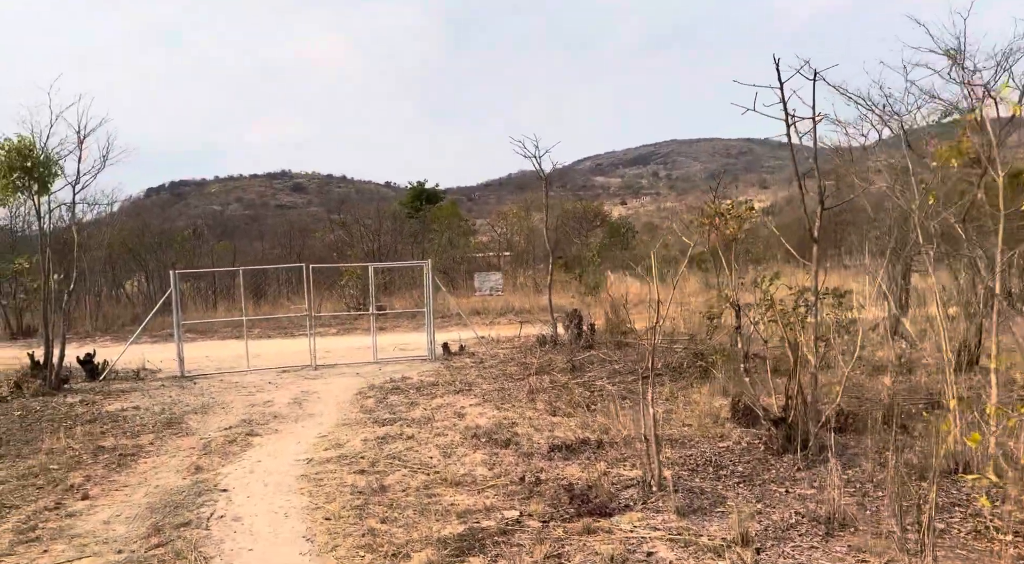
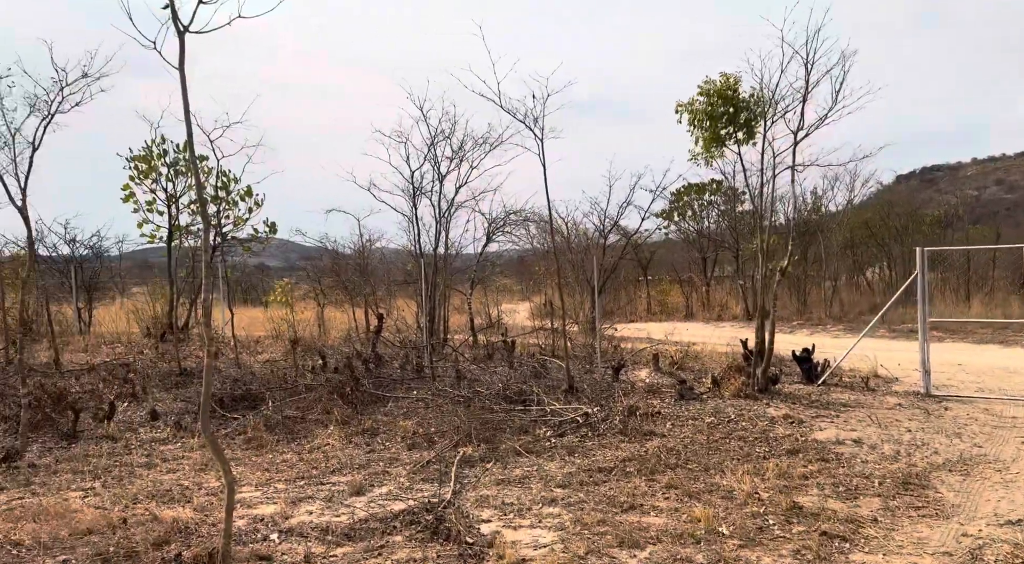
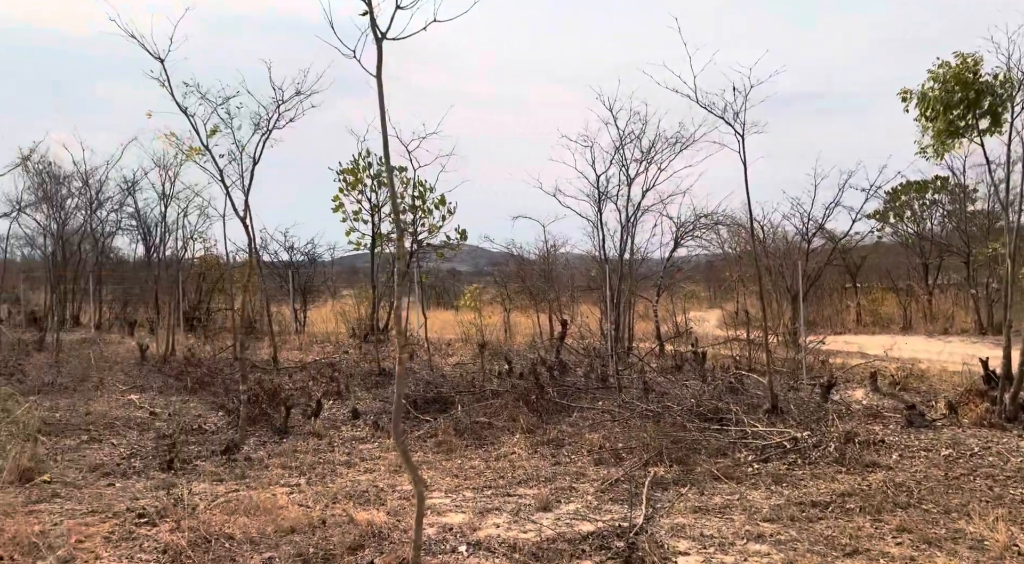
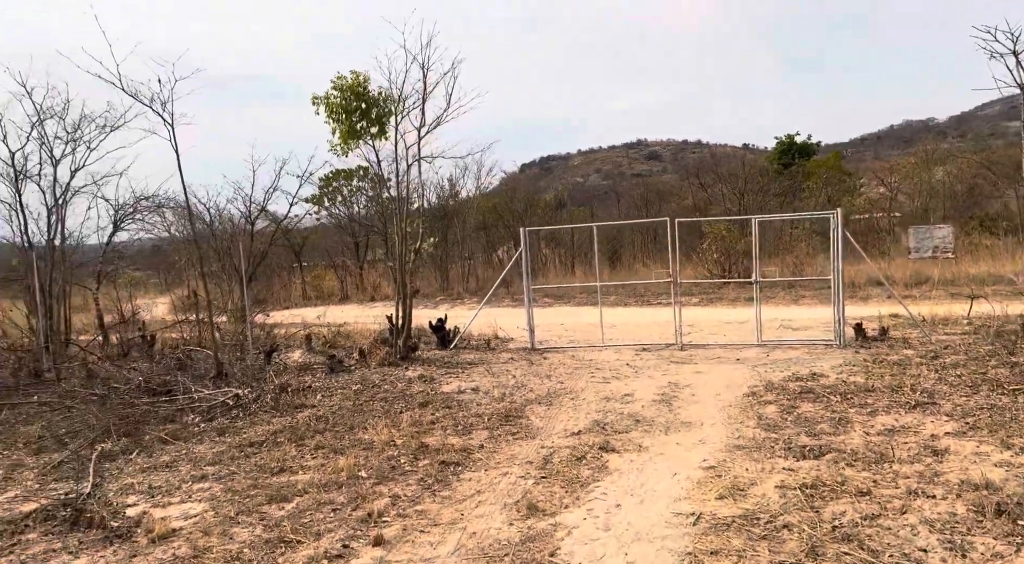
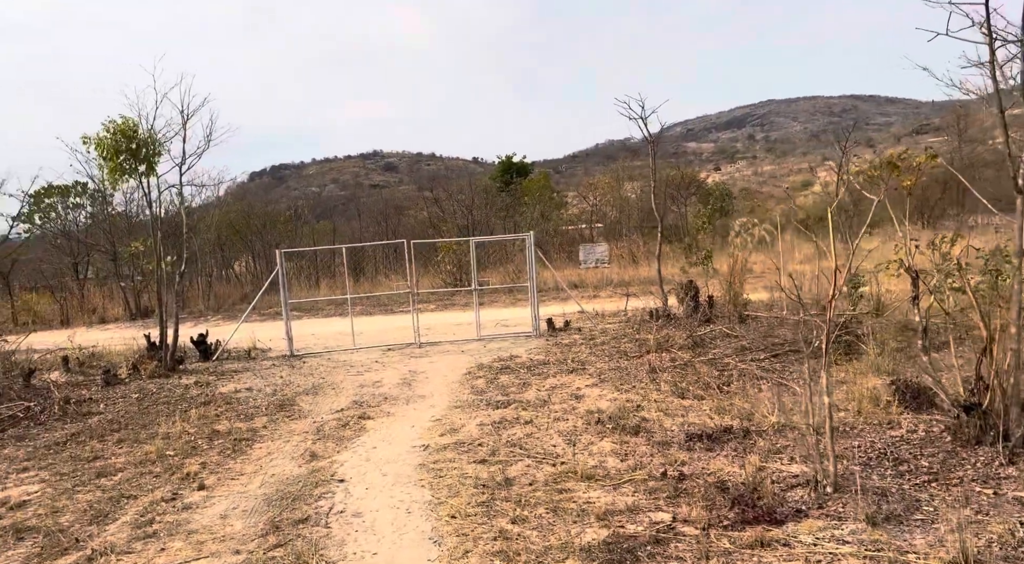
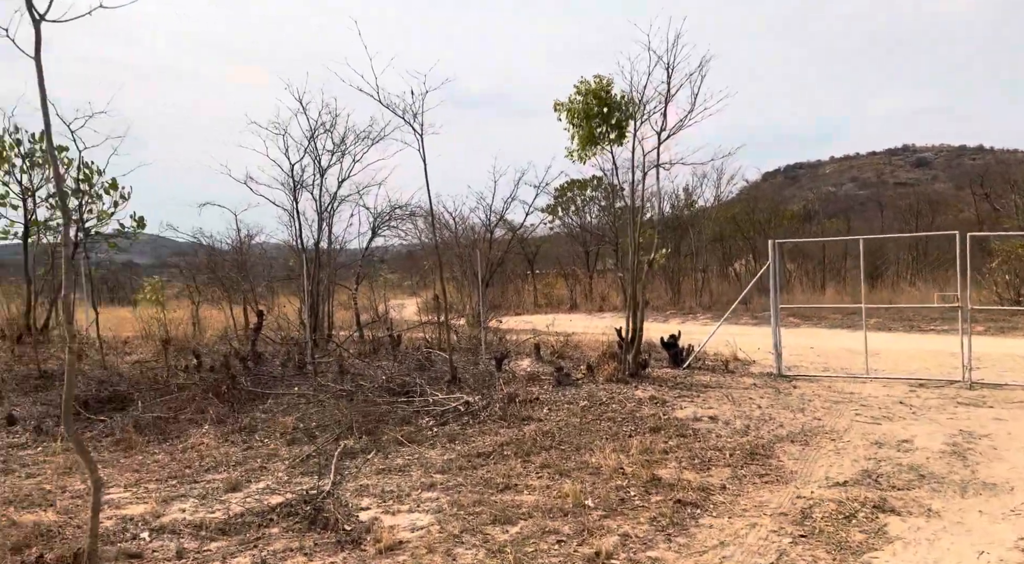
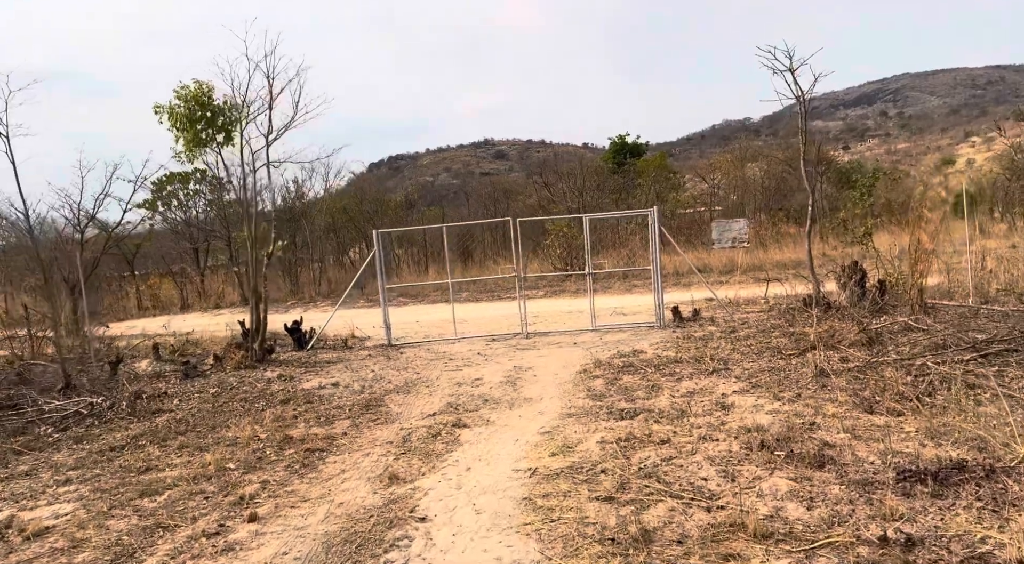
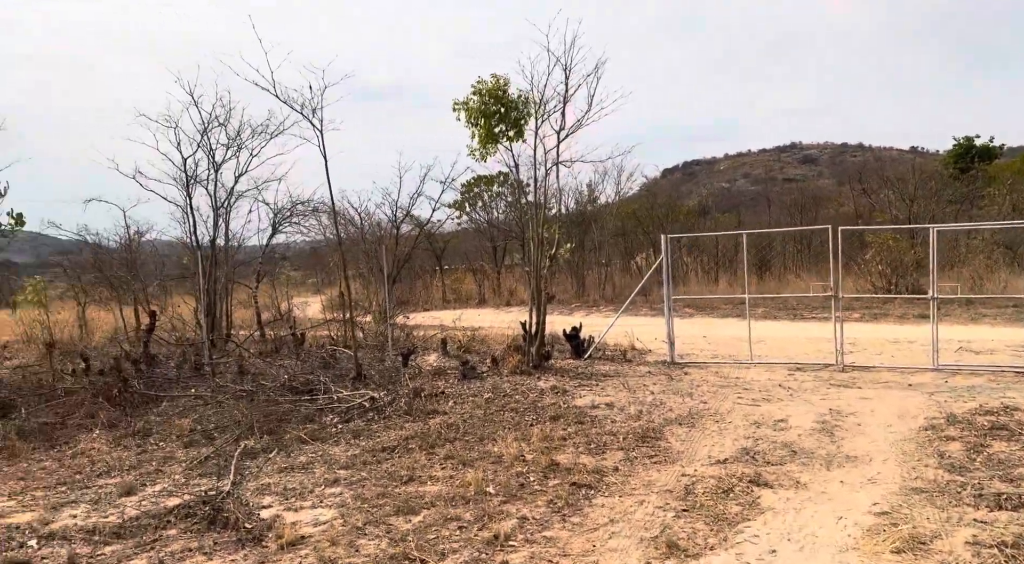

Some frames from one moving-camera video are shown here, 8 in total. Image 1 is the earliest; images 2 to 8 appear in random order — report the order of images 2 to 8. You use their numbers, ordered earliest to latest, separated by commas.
5, 7, 4, 8, 6, 2, 3
